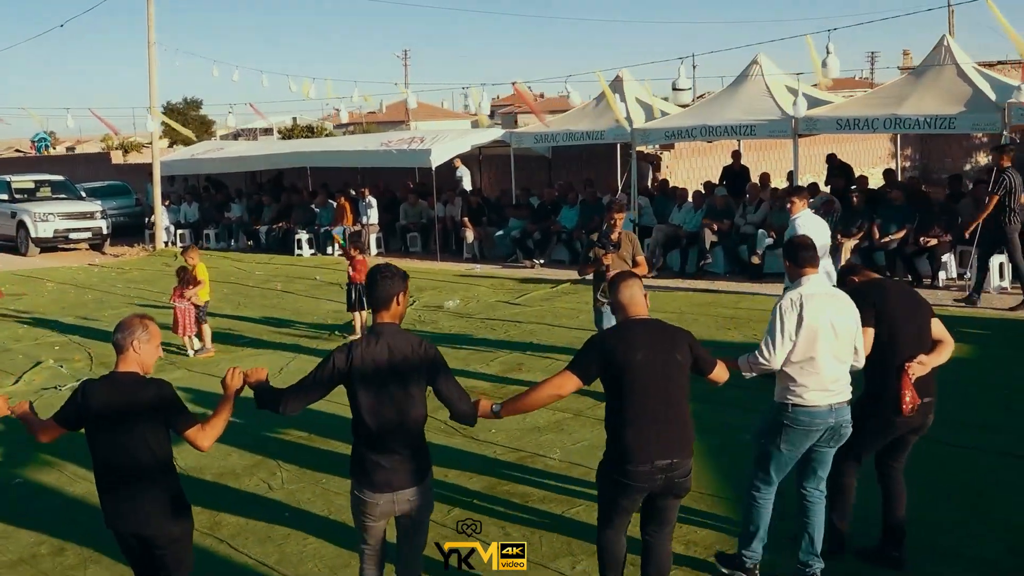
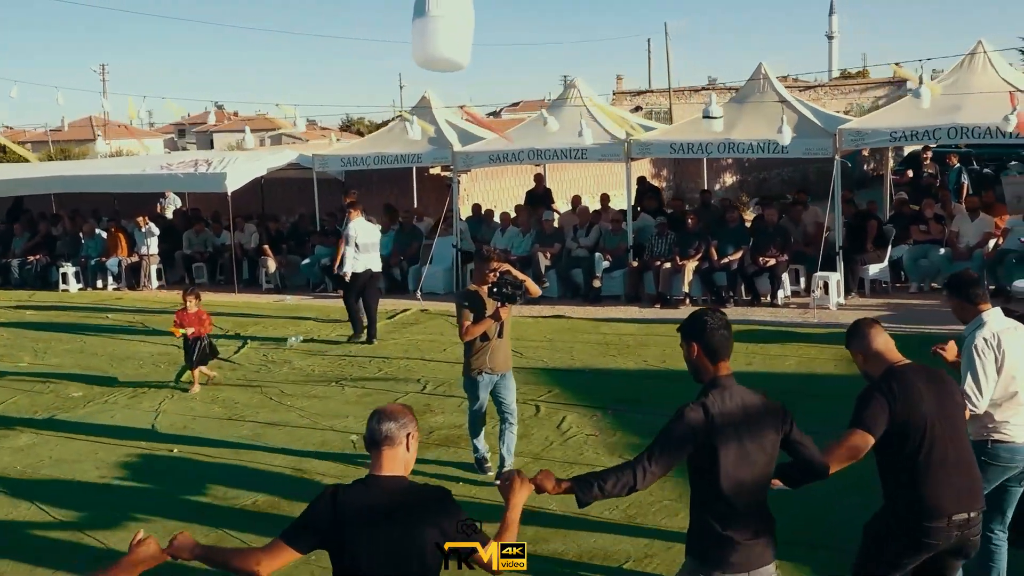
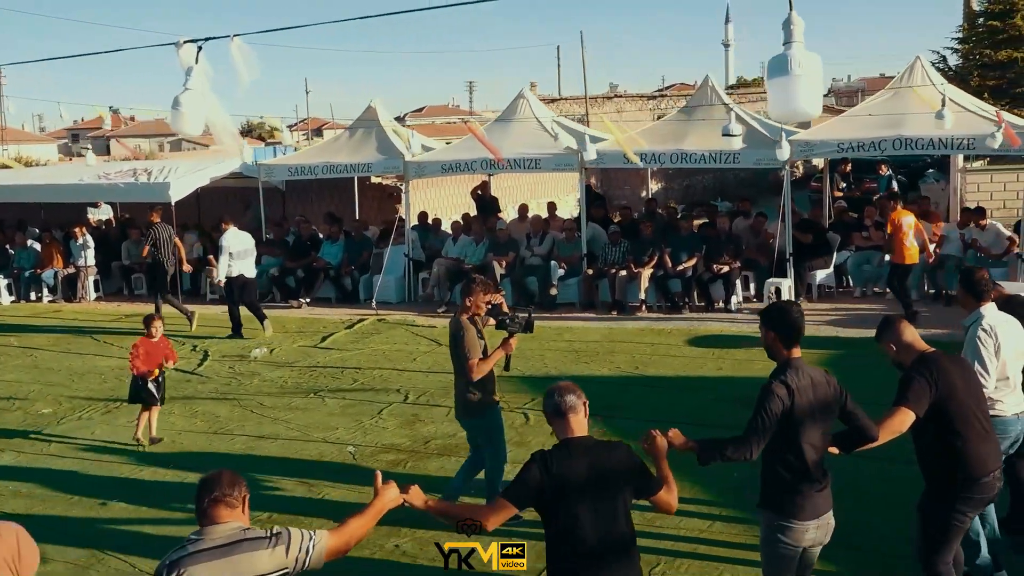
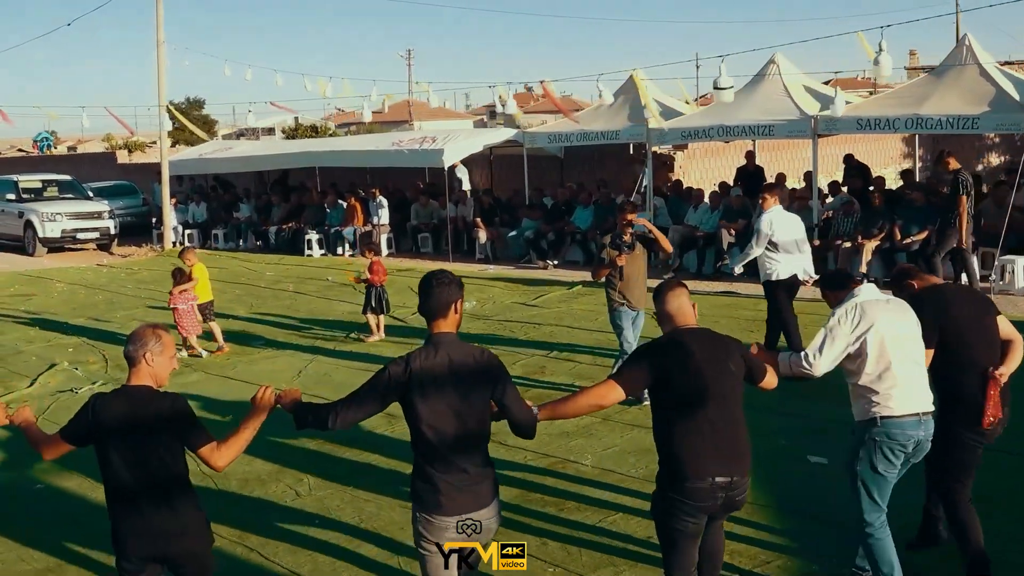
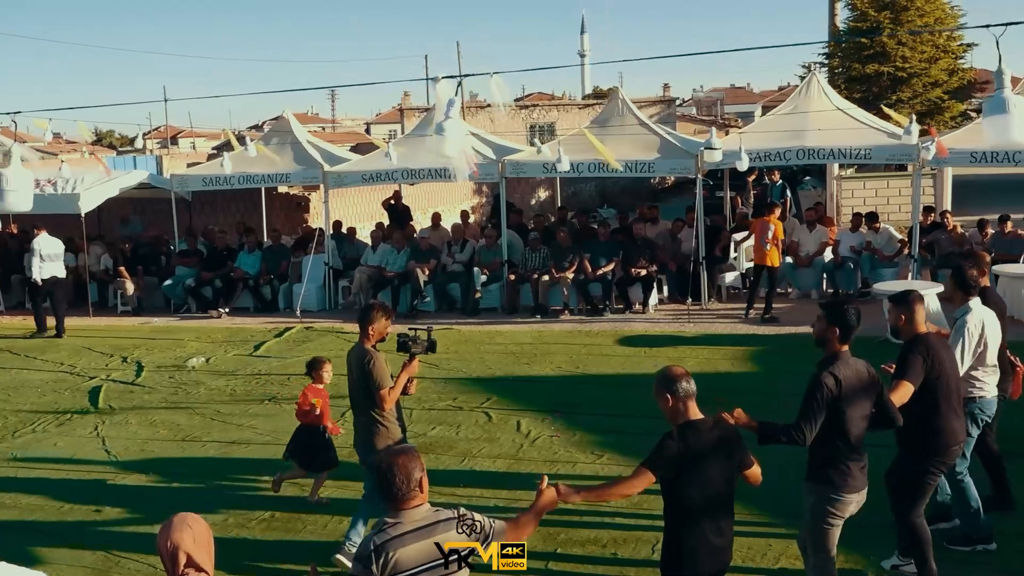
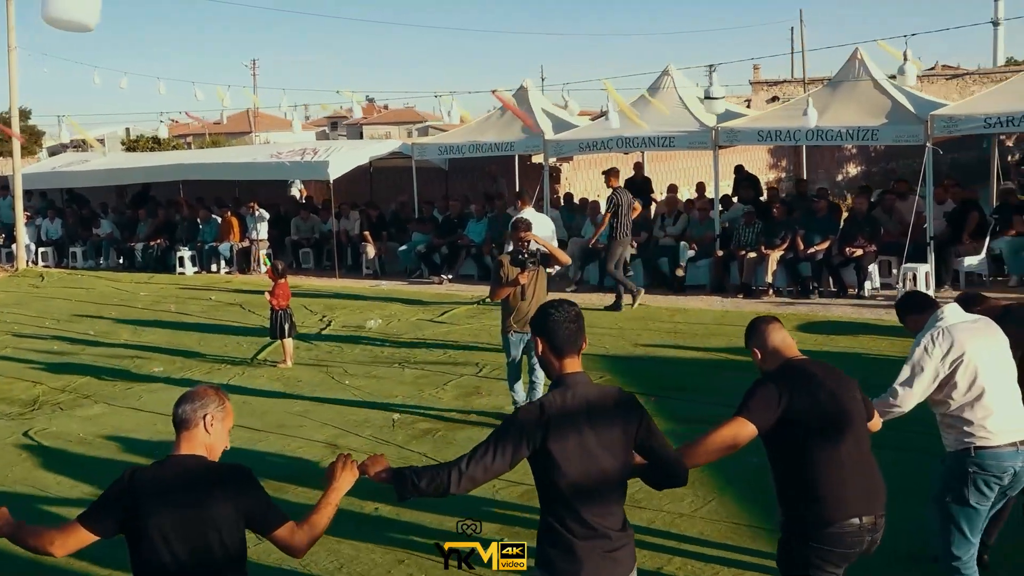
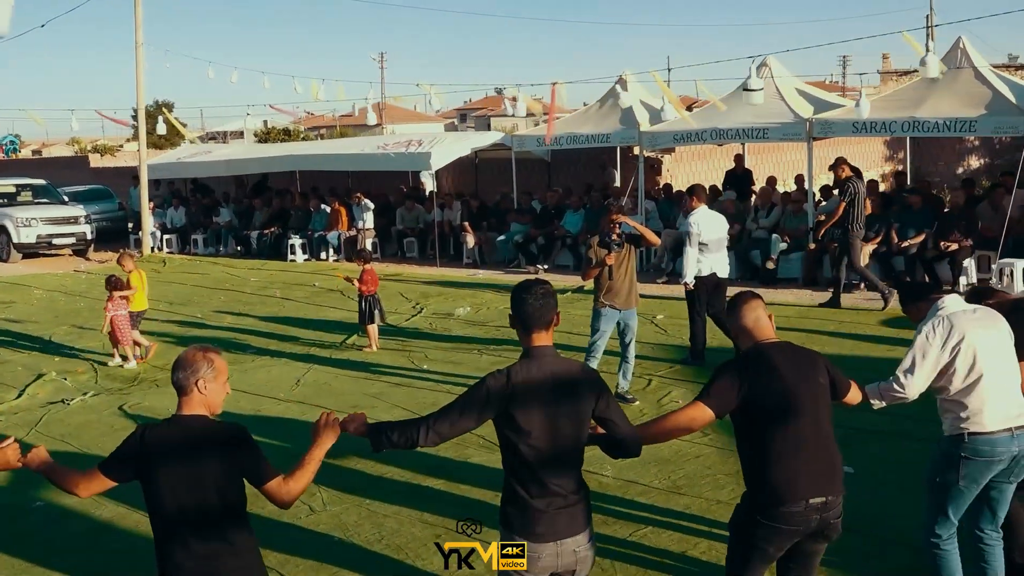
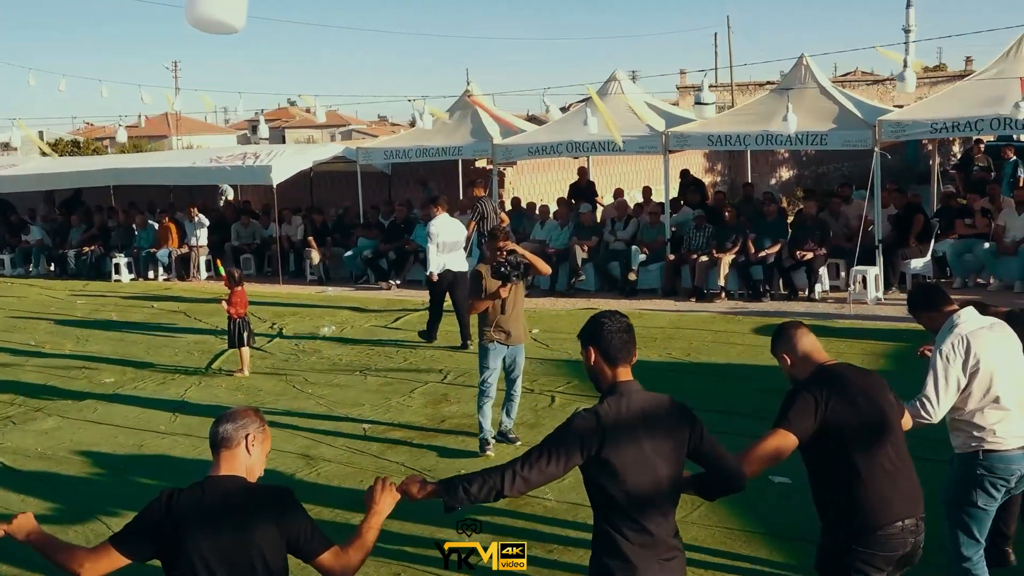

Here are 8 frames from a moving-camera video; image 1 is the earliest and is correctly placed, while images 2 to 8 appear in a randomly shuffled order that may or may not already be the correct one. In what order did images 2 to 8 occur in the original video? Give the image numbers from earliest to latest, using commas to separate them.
4, 7, 6, 8, 2, 3, 5
